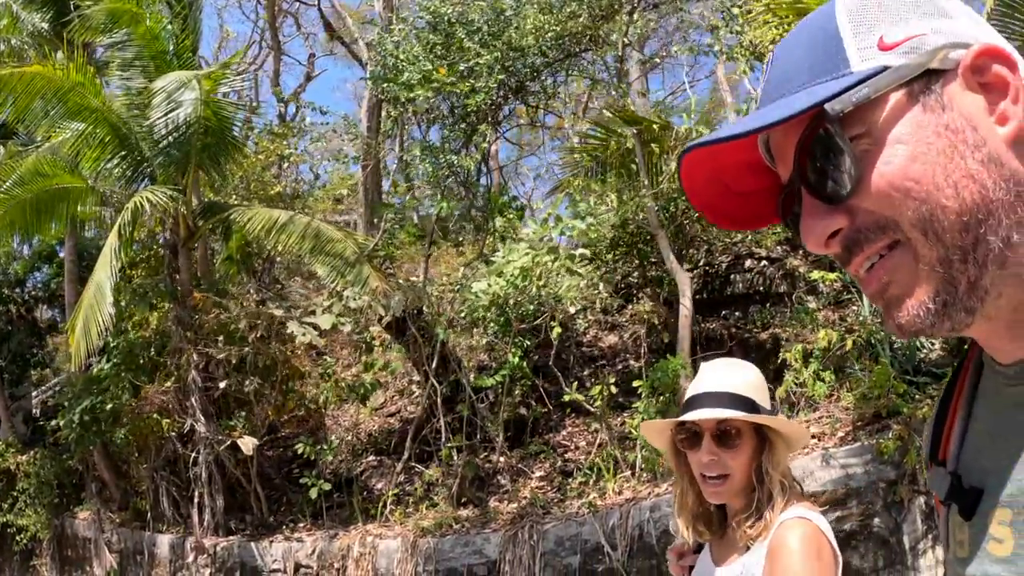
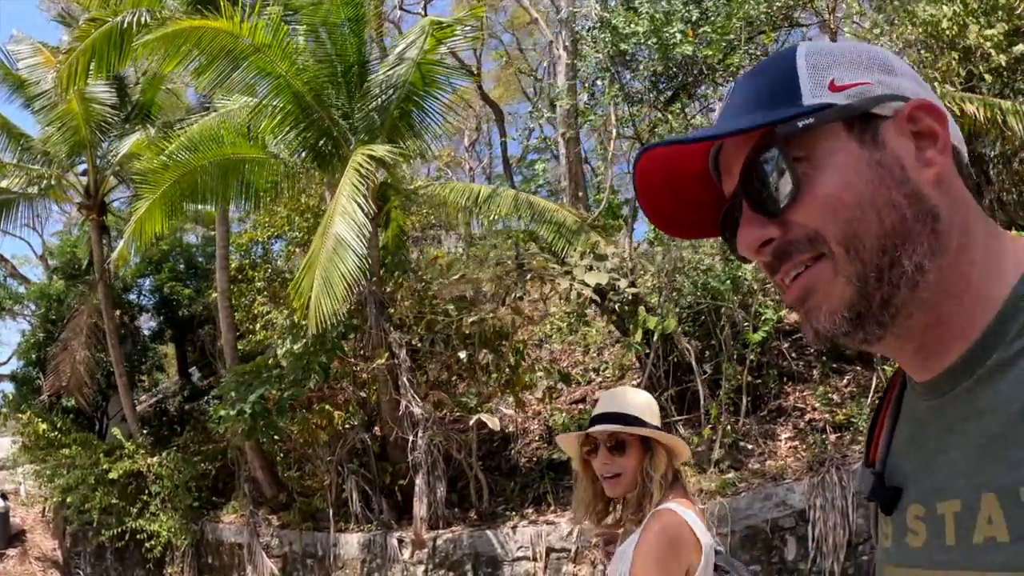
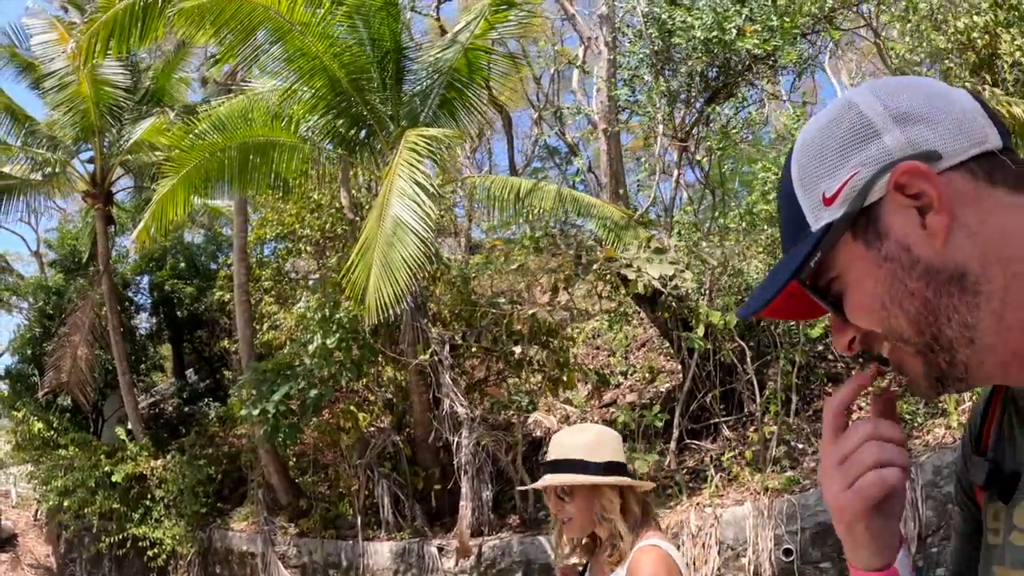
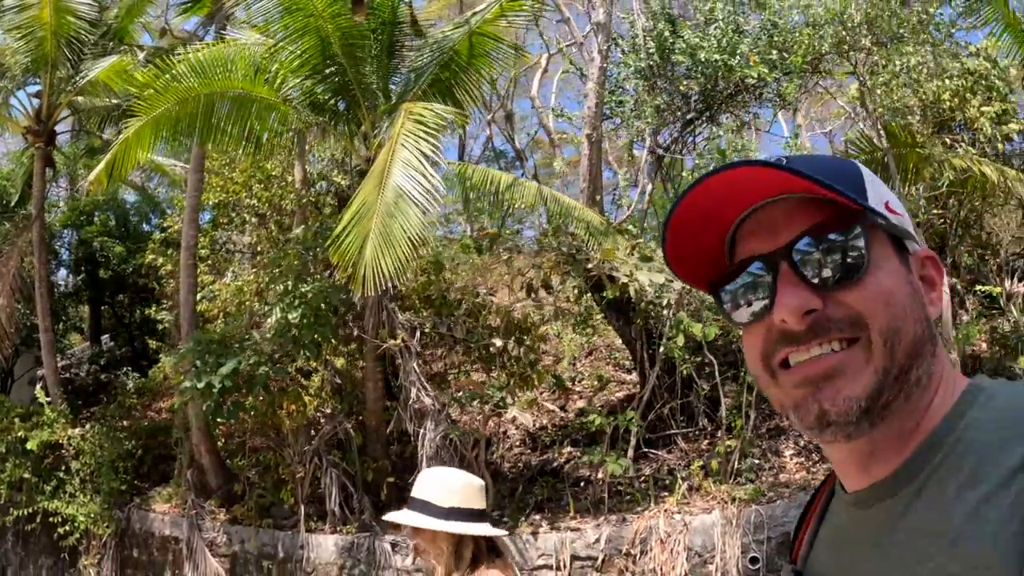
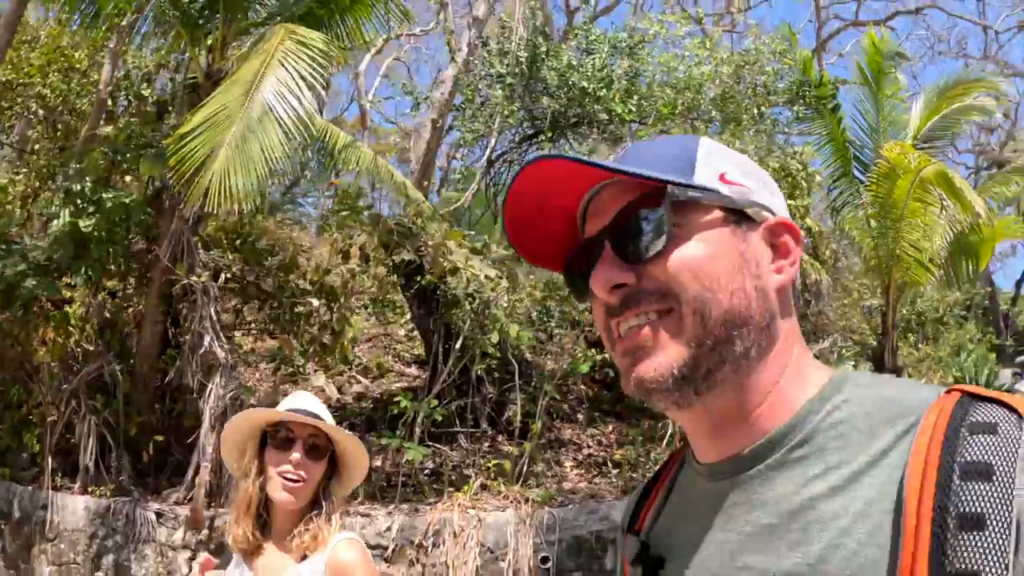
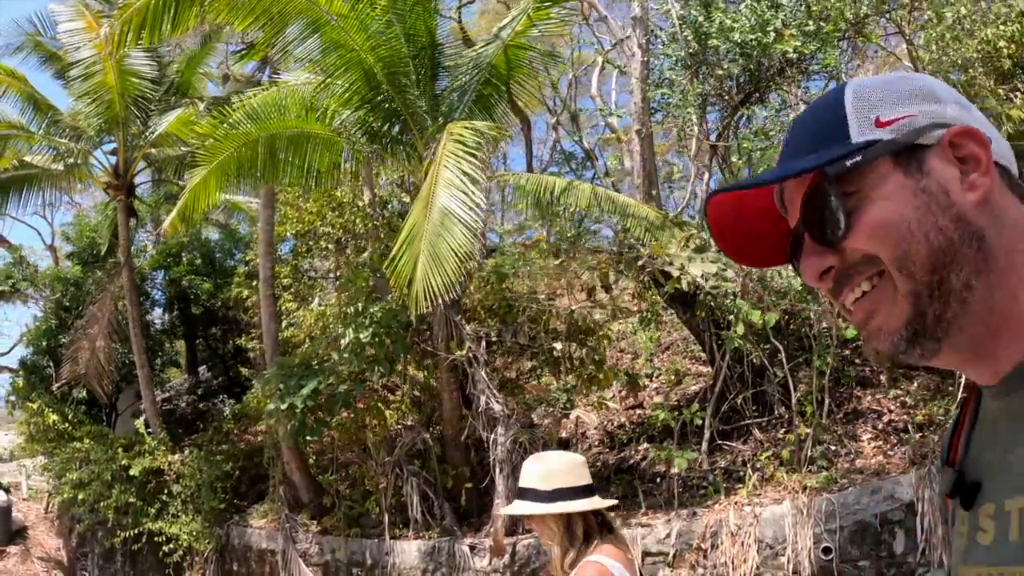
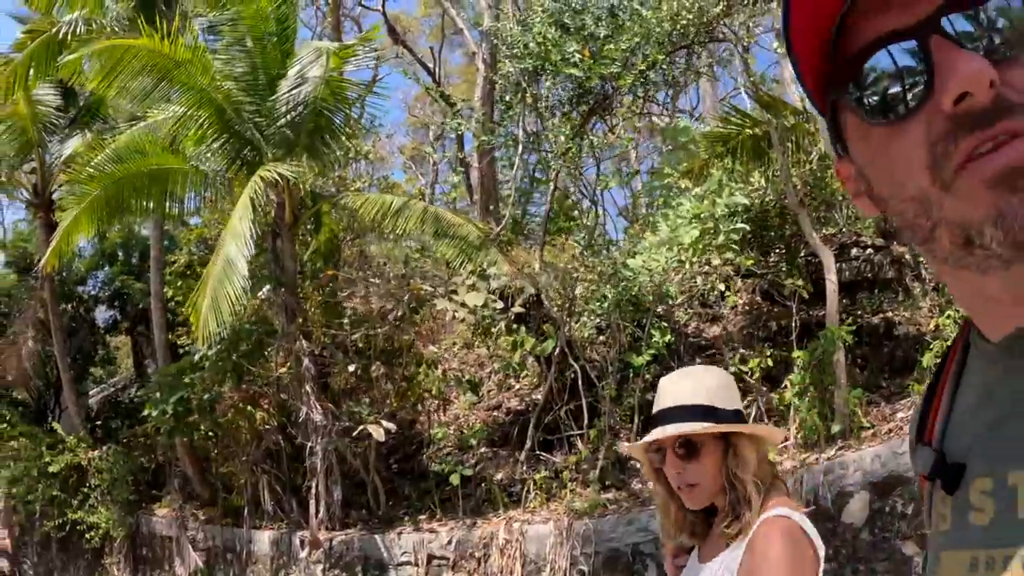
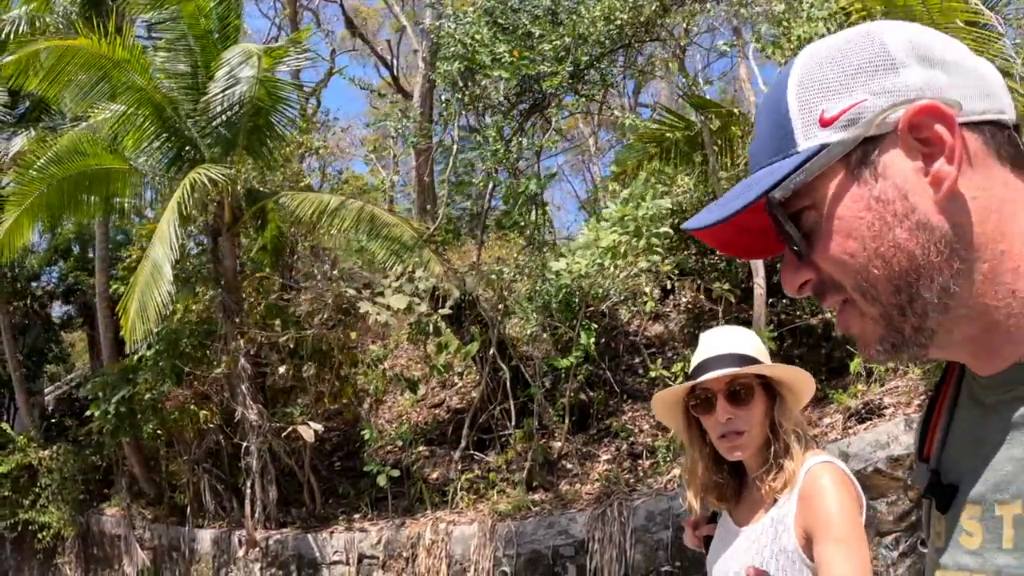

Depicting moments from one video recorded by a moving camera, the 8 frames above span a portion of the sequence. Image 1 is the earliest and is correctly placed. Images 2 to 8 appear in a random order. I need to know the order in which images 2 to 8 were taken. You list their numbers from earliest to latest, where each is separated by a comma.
8, 7, 2, 3, 6, 4, 5
